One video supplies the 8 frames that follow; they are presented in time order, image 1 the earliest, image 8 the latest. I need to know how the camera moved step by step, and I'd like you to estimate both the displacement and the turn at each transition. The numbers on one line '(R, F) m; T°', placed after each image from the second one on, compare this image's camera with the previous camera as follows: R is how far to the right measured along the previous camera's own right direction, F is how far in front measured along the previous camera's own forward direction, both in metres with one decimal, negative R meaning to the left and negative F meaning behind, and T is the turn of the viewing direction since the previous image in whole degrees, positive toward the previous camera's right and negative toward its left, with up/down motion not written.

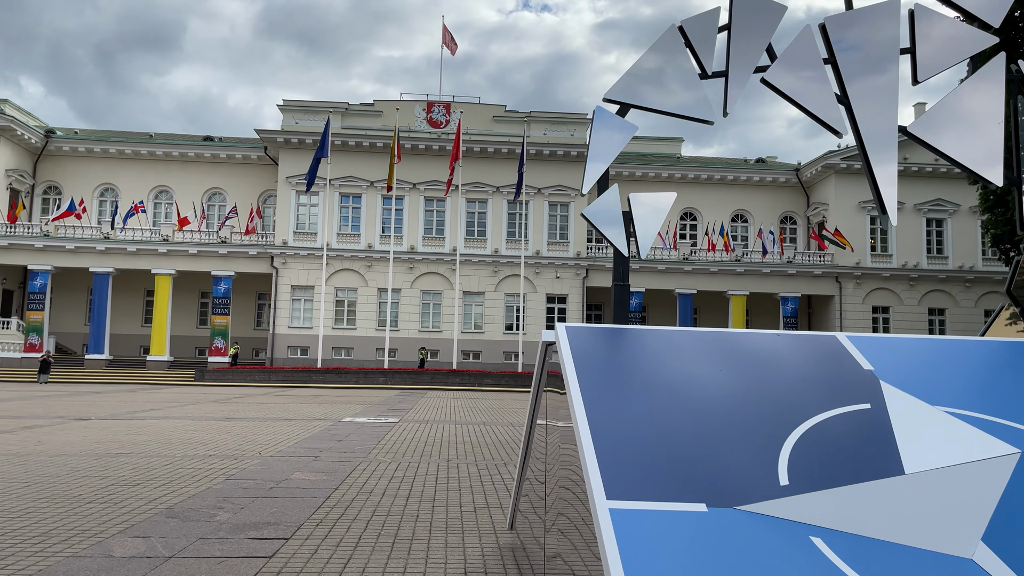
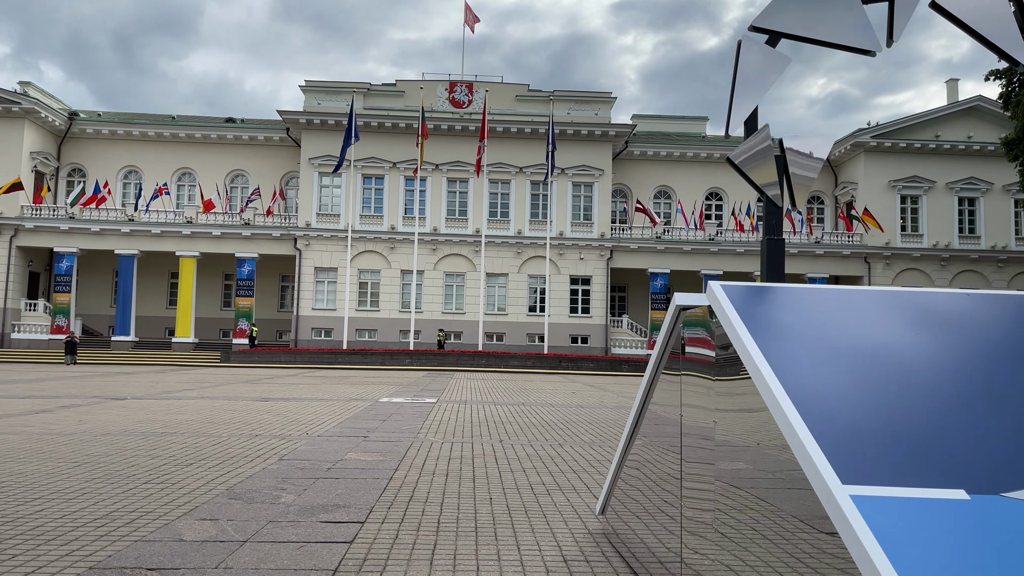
(-0.3, +0.3) m; -1°
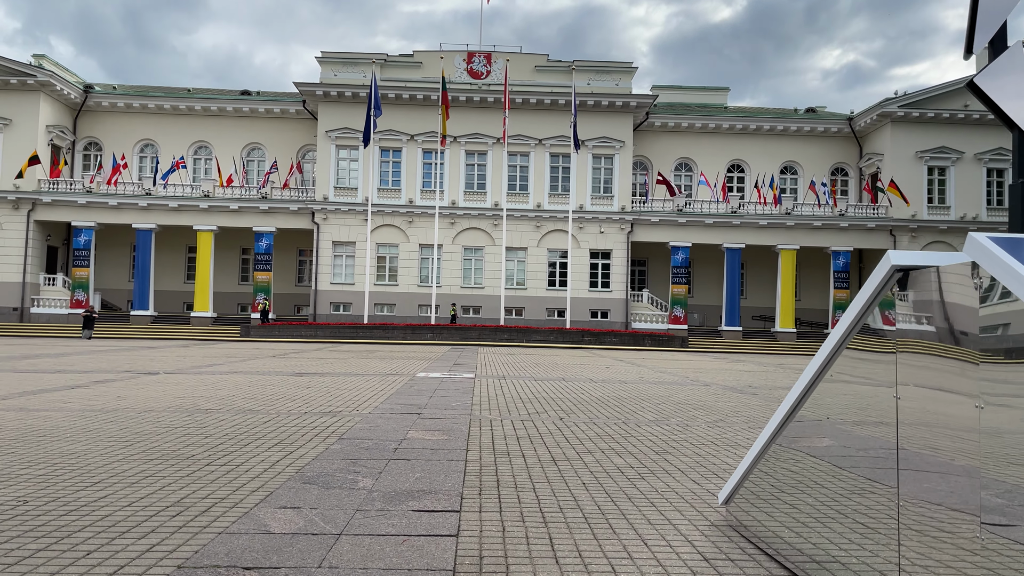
(-0.4, +0.4) m; -1°
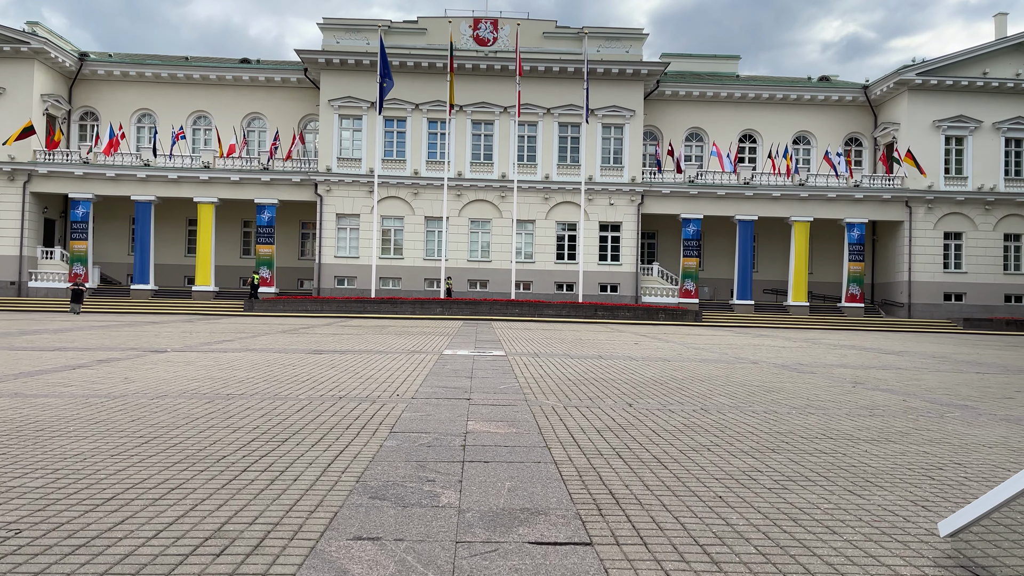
(-0.5, +0.8) m; 0°
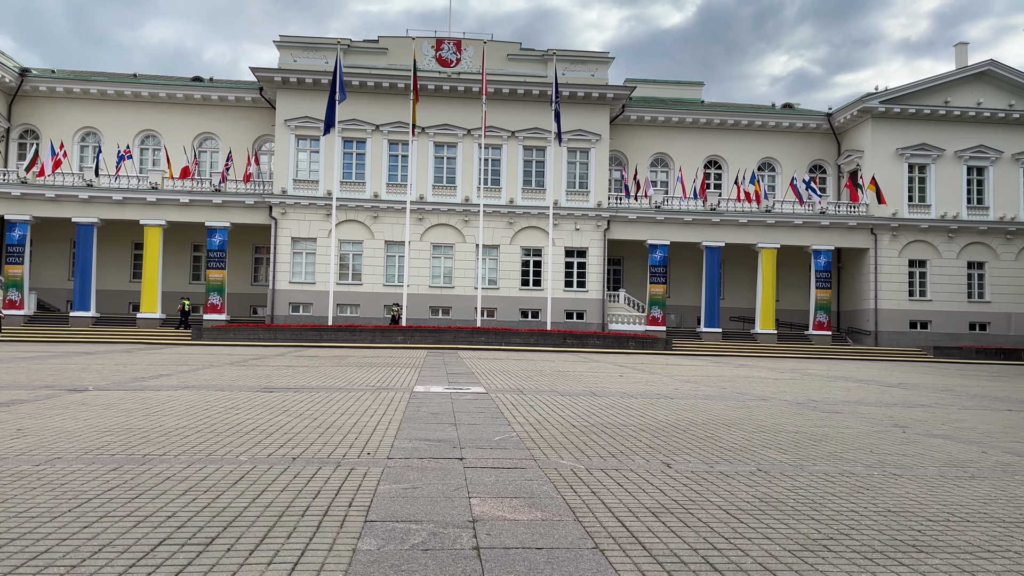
(-0.3, +1.3) m; +3°
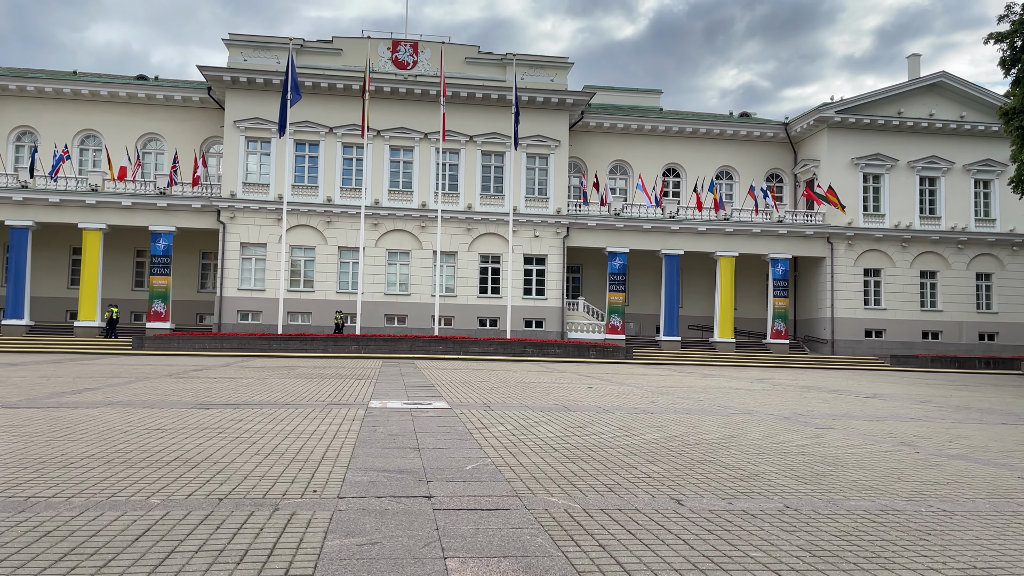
(-0.1, +0.8) m; +3°
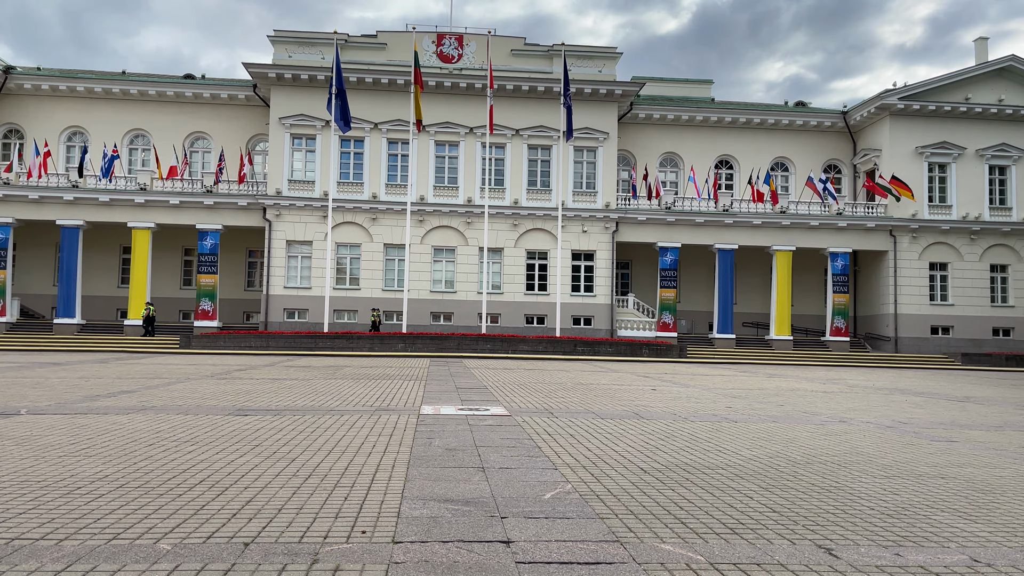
(-0.2, +0.8) m; -3°
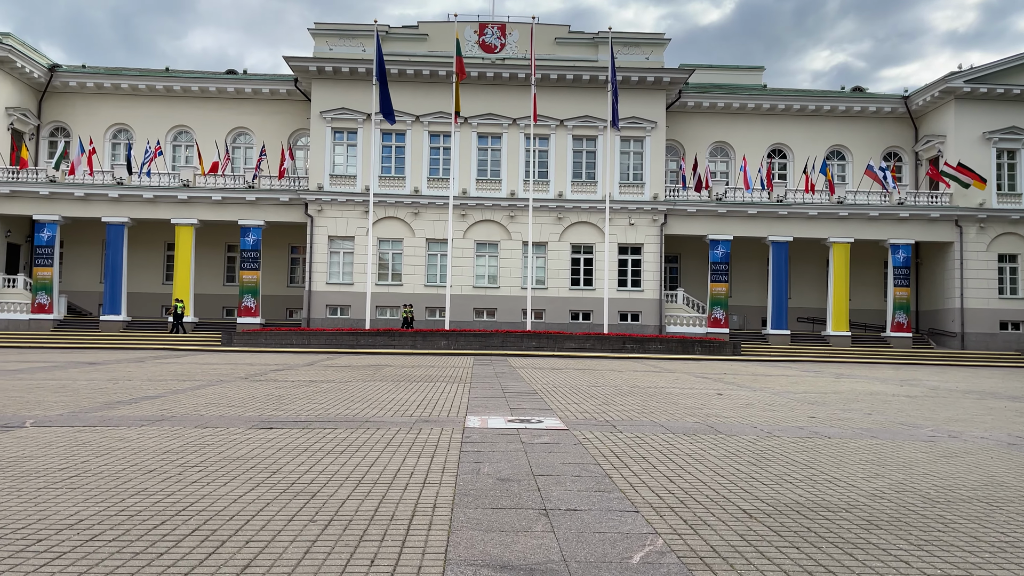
(-0.1, +0.9) m; -3°
